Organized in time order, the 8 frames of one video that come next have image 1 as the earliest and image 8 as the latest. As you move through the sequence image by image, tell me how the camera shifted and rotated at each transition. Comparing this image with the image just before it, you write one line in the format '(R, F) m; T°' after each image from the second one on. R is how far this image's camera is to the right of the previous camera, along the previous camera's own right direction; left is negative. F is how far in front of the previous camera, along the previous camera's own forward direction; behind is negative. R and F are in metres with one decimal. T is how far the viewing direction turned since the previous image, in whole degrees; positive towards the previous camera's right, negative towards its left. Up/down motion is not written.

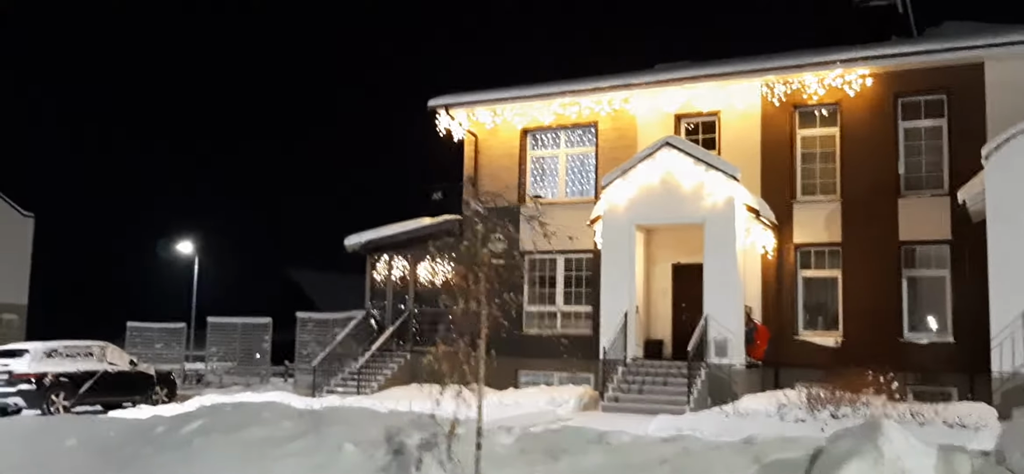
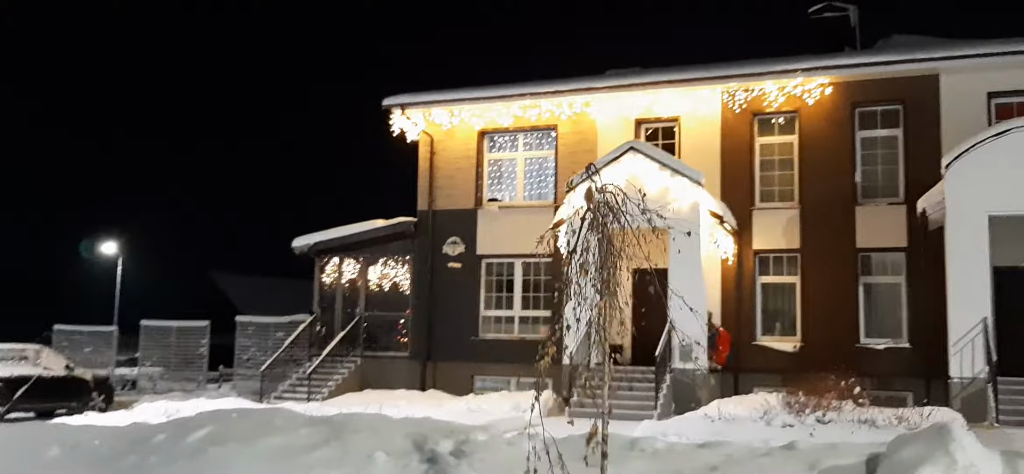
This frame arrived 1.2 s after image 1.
(-0.7, +0.3) m; +5°
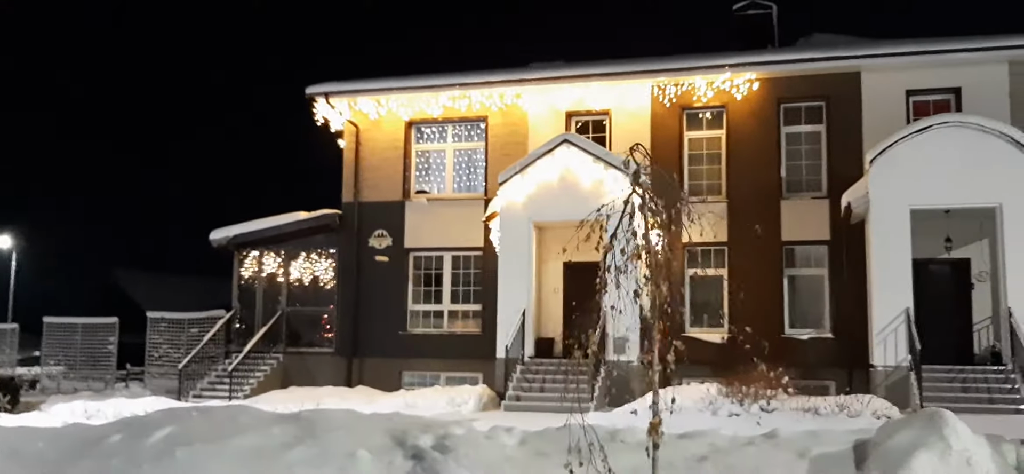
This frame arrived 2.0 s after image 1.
(-0.5, +0.2) m; +6°
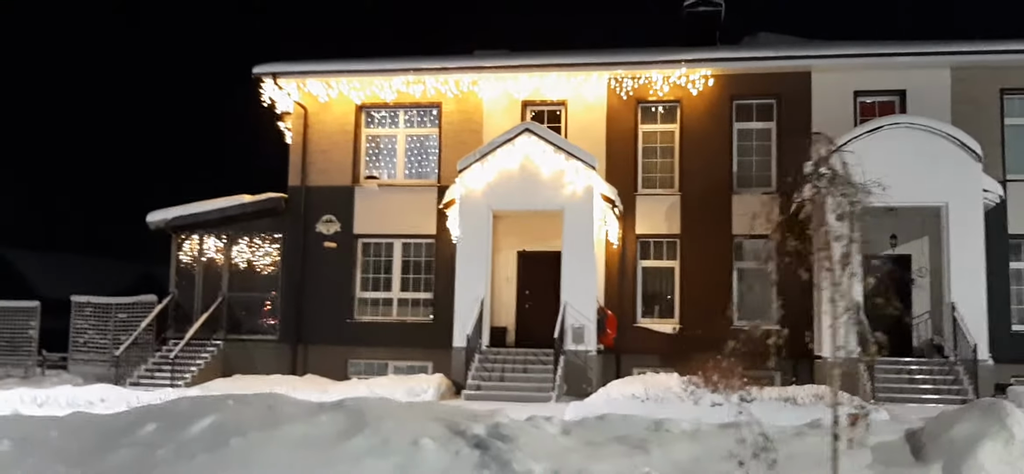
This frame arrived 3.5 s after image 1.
(-0.9, +0.1) m; +6°
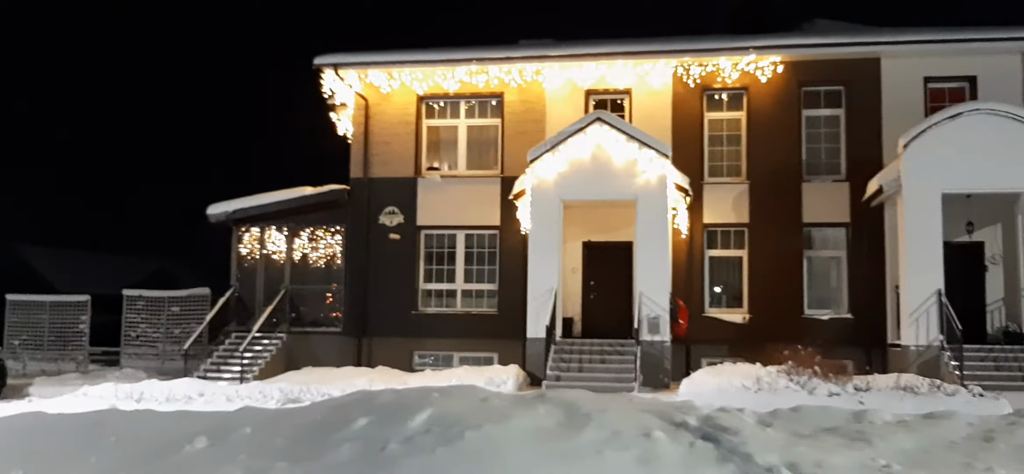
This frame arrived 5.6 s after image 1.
(-1.2, +0.1) m; 0°
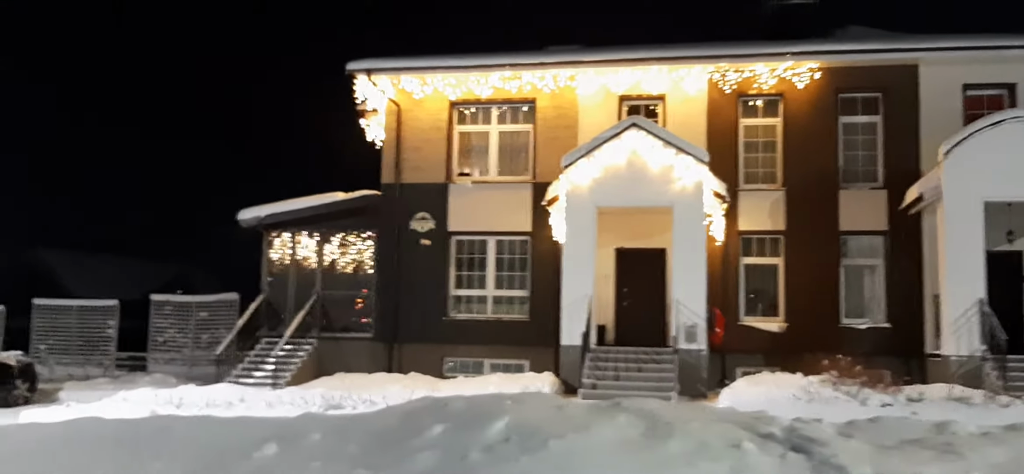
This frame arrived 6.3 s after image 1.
(-0.4, +0.1) m; -1°
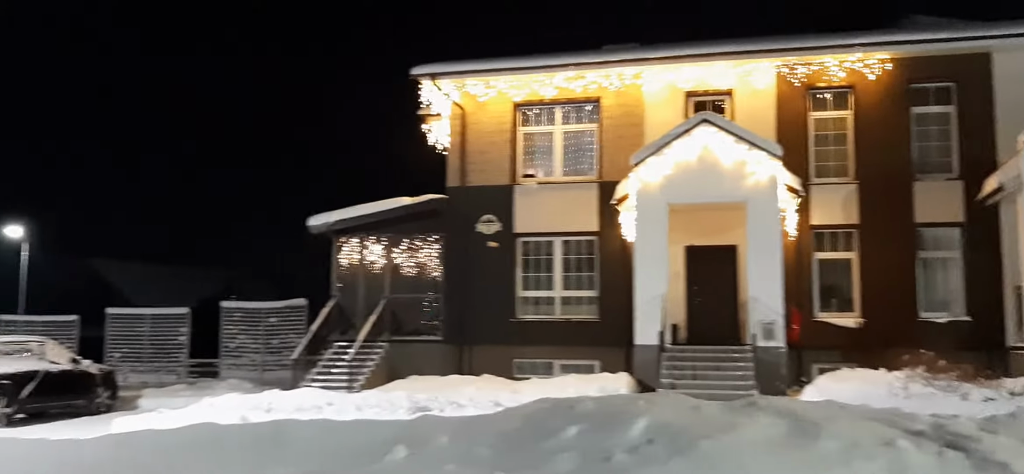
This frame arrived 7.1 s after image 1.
(-0.5, 0.0) m; -2°
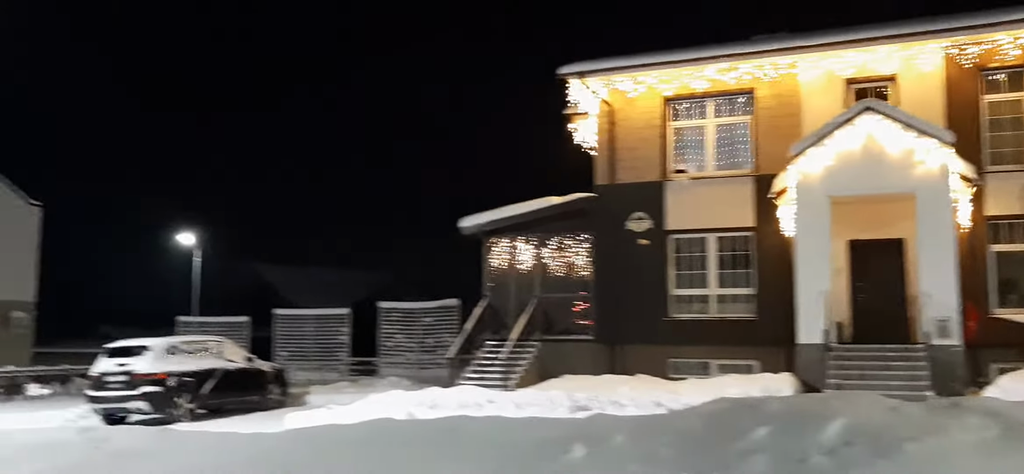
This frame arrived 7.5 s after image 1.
(-0.2, +0.1) m; -8°
